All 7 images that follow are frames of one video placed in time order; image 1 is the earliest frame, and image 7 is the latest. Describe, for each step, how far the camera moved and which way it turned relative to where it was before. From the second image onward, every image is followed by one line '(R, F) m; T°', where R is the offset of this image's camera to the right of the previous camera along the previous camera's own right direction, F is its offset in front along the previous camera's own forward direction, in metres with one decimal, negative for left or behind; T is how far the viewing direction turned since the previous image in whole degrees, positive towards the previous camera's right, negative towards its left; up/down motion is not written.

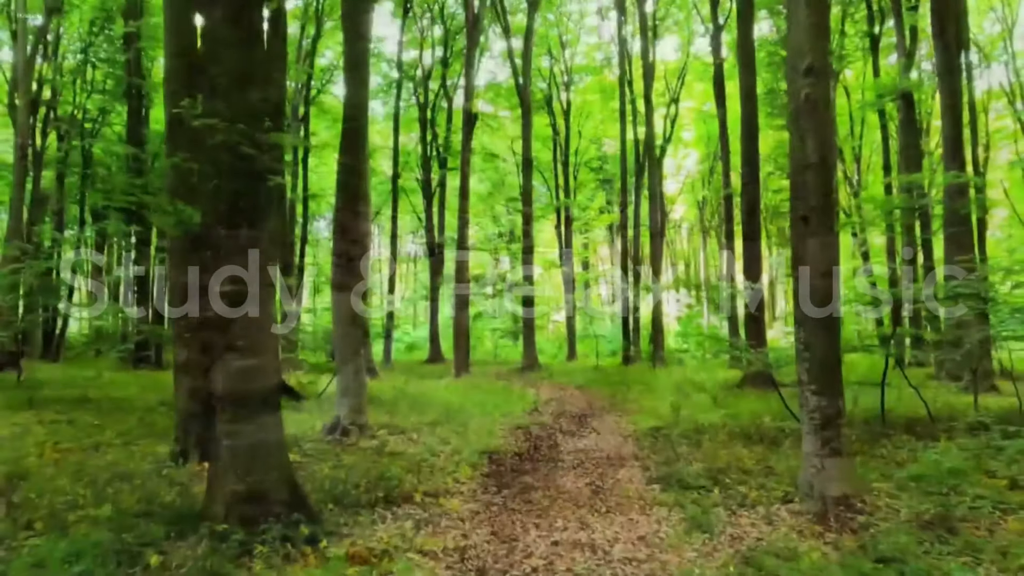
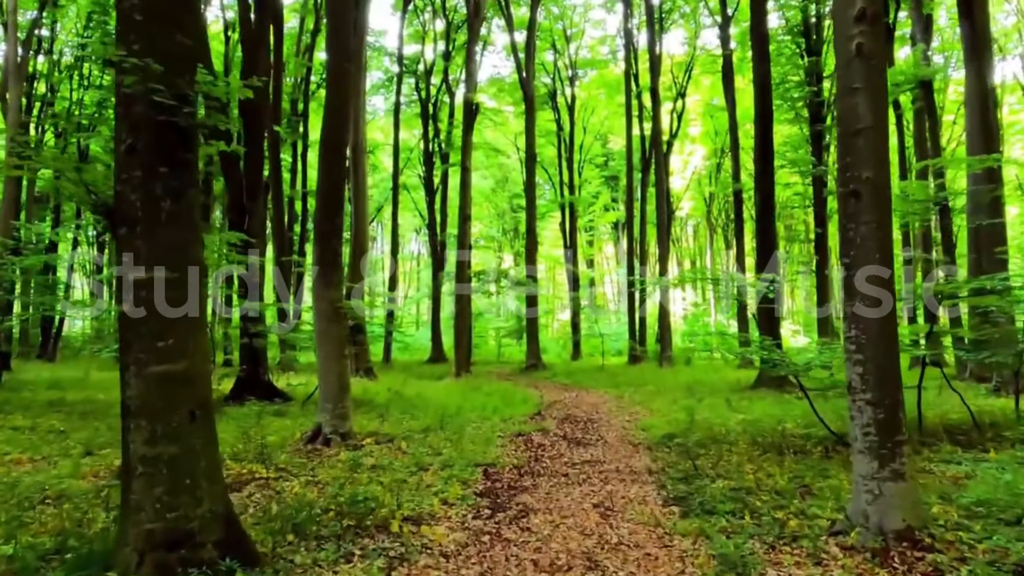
(+0.1, +0.7) m; 0°
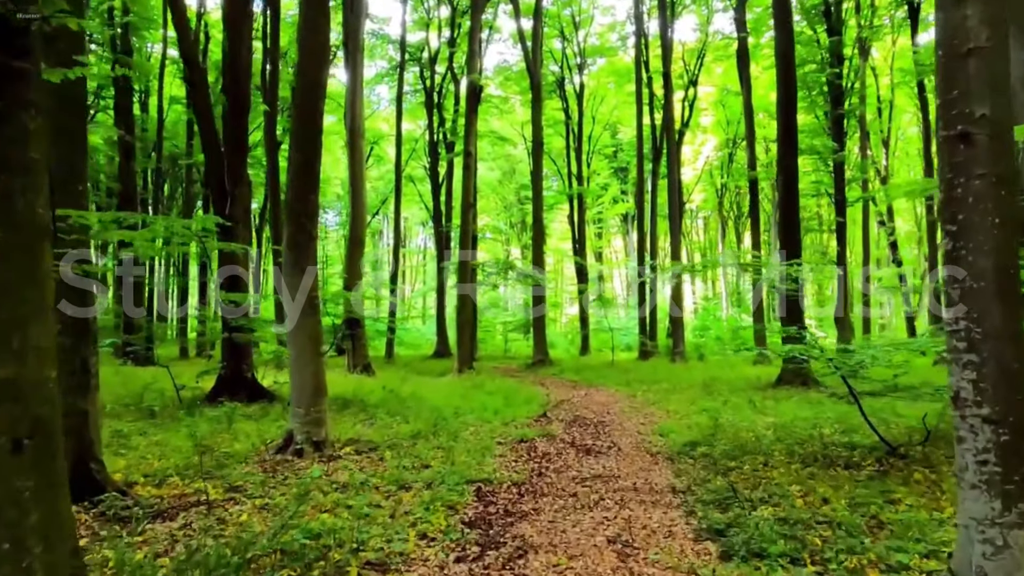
(+0.1, +0.9) m; -1°
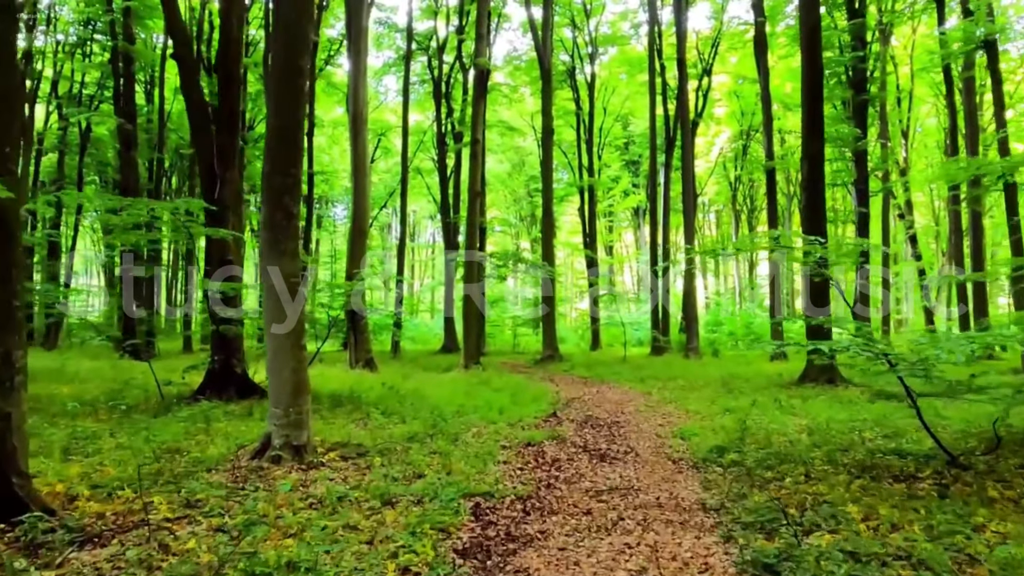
(0.0, +0.7) m; -1°
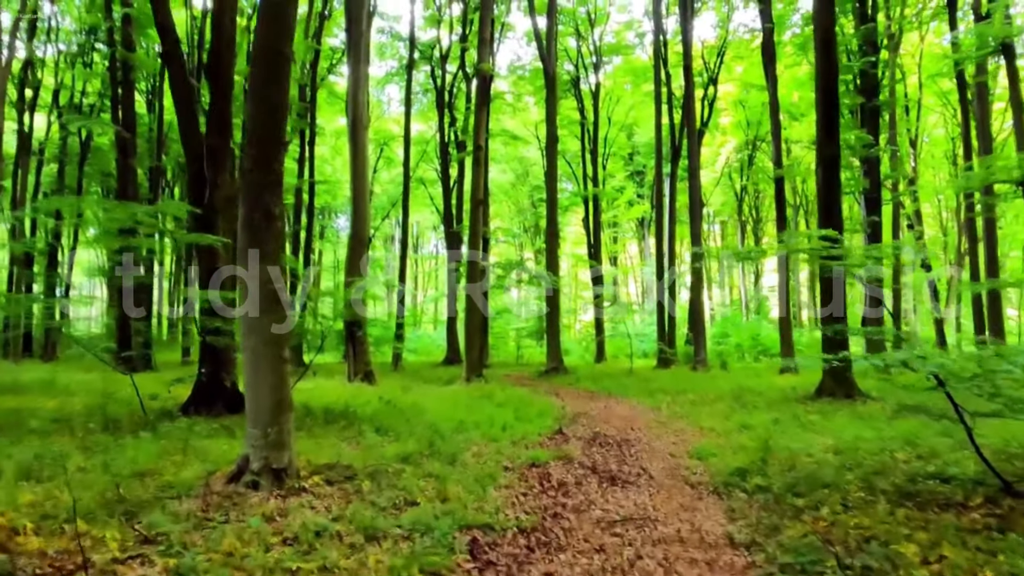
(0.0, +0.5) m; 0°
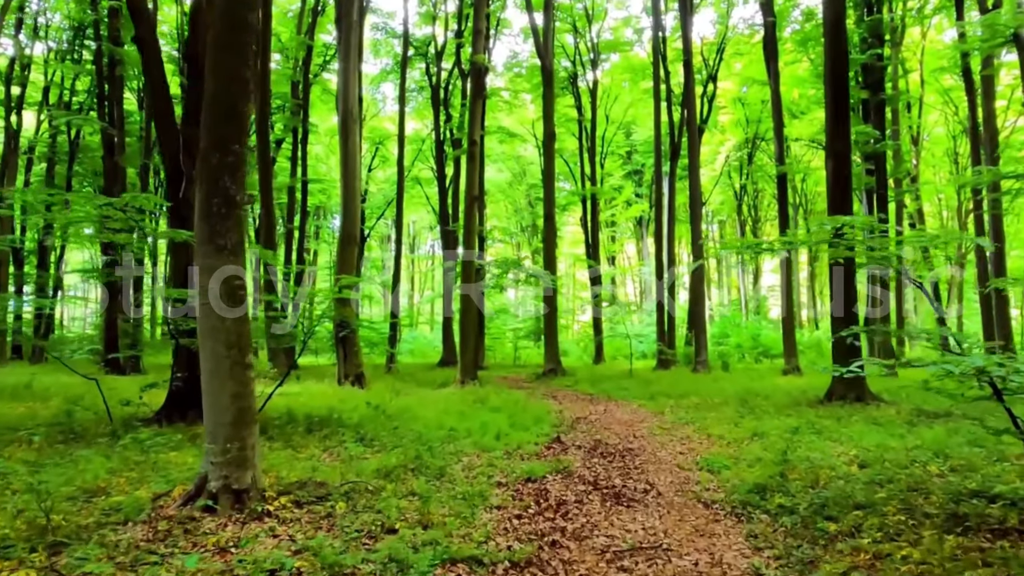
(0.0, +0.6) m; 0°
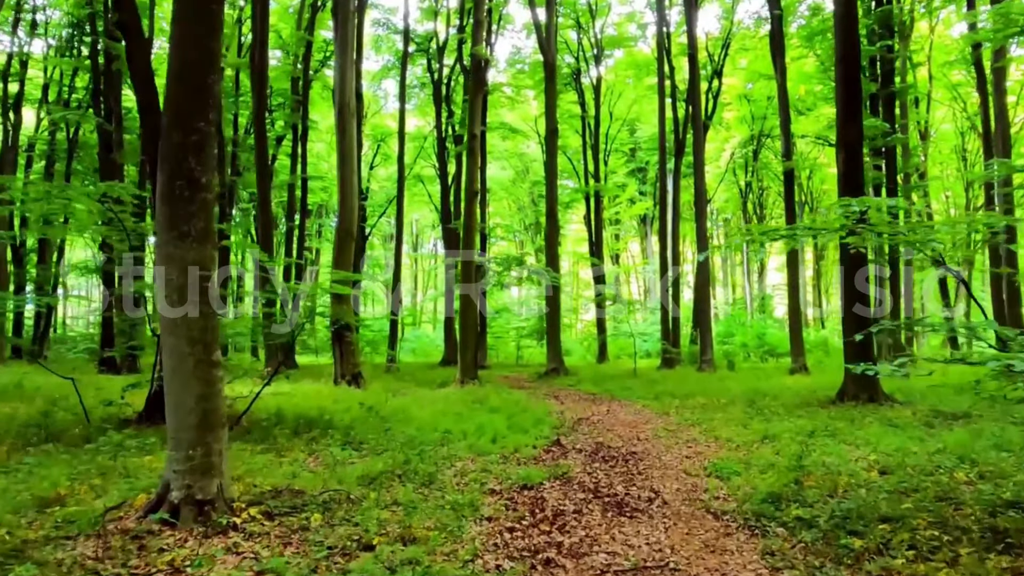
(+0.1, +0.4) m; 0°
